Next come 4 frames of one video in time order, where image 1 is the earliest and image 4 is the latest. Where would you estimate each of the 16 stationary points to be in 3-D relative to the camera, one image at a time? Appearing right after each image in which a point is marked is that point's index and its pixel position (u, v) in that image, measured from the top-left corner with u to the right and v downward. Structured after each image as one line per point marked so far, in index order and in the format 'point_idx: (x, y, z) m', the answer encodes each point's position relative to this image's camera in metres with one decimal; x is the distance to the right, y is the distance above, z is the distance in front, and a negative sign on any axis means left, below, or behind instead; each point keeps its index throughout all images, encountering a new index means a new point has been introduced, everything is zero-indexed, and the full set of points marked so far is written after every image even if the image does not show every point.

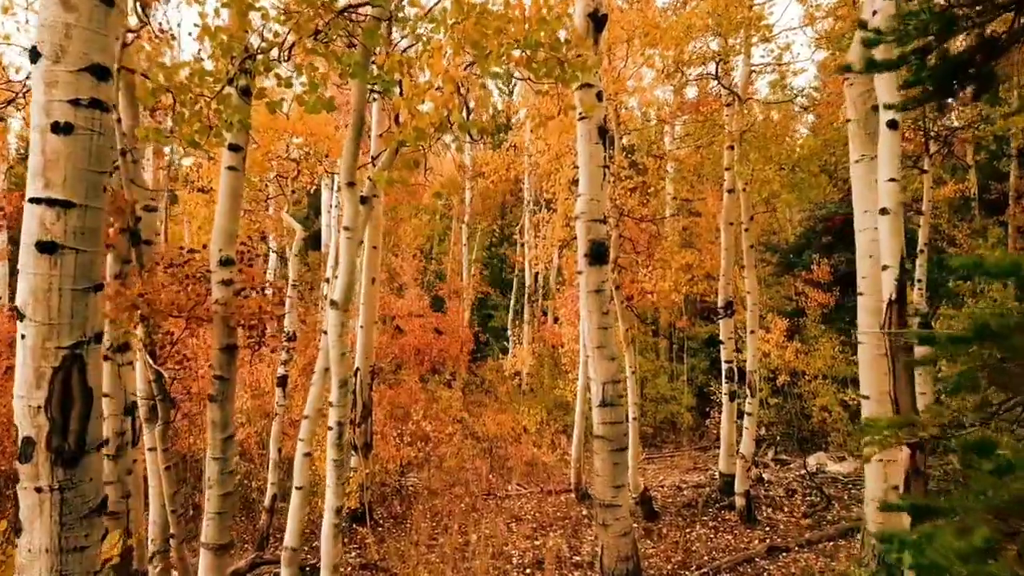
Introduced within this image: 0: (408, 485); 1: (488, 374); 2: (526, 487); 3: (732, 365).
0: (-1.0, -2.0, +11.7) m
1: (-0.3, -1.4, +17.9) m
2: (+0.1, -2.0, +11.8) m
3: (+2.0, -0.7, +10.8) m
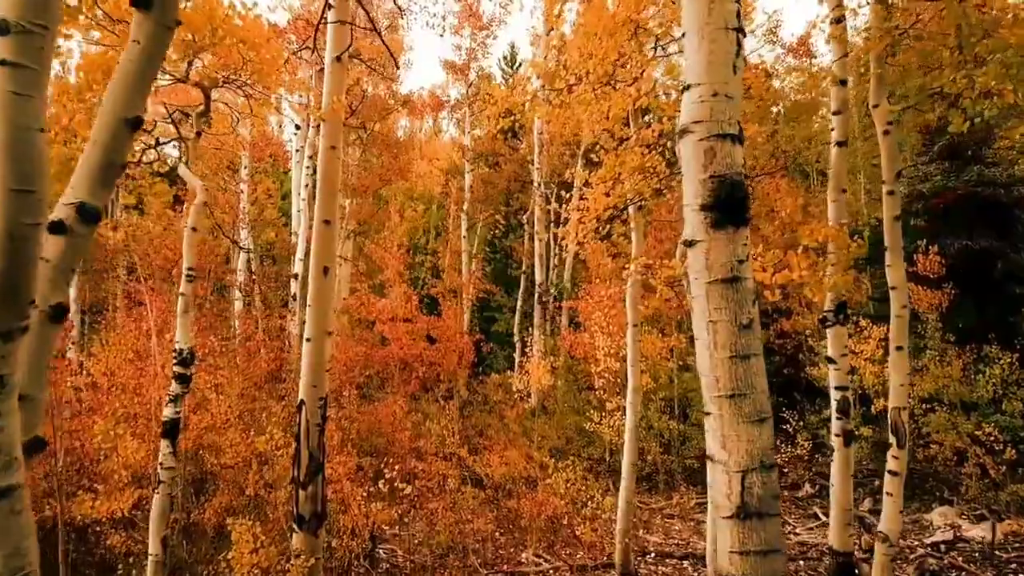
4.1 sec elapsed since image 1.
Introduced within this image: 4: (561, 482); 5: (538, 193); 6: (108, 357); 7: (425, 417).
0: (-0.9, -1.9, +8.3) m
1: (-0.2, -1.3, +14.6) m
2: (+0.3, -2.0, +8.5) m
3: (+2.1, -0.7, +7.5) m
4: (+0.5, -1.8, +10.7) m
5: (+0.4, +1.3, +16.1) m
6: (-3.3, -0.6, +9.4) m
7: (-1.0, -1.4, +12.8) m
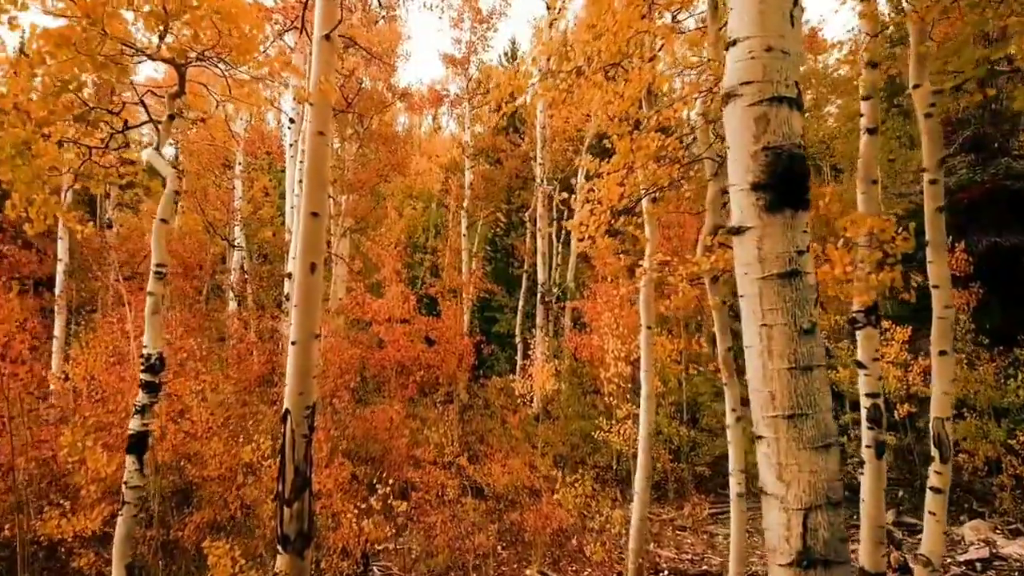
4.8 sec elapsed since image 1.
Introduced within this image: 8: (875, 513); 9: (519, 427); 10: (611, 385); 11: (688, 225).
0: (-0.9, -1.9, +7.7) m
1: (-0.2, -1.3, +14.0) m
2: (+0.3, -2.0, +7.9) m
3: (+2.2, -0.7, +6.9) m
4: (+0.5, -1.8, +10.1) m
5: (+0.4, +1.3, +15.5) m
6: (-3.3, -0.6, +8.9) m
7: (-0.9, -1.4, +12.2) m
8: (+2.1, -1.3, +6.7) m
9: (+0.1, -1.5, +12.3) m
10: (+0.9, -0.8, +10.1) m
11: (+1.8, +0.6, +11.8) m
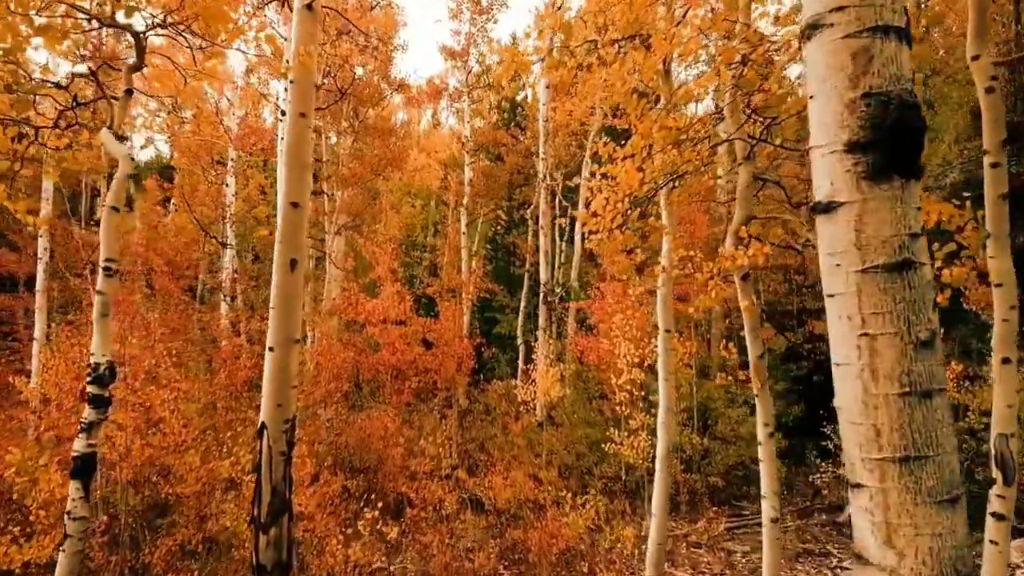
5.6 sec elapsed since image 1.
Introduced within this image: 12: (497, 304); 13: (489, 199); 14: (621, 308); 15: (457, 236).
0: (-0.9, -1.9, +7.1) m
1: (-0.2, -1.3, +13.3) m
2: (+0.3, -2.0, +7.2) m
3: (+2.2, -0.7, +6.2) m
4: (+0.5, -1.8, +9.4) m
5: (+0.4, +1.3, +14.8) m
6: (-3.2, -0.5, +8.2) m
7: (-0.9, -1.4, +11.5) m
8: (+2.1, -1.3, +6.0) m
9: (+0.1, -1.5, +11.6) m
10: (+0.9, -0.8, +9.4) m
11: (+1.8, +0.6, +11.1) m
12: (-0.3, -0.3, +19.7) m
13: (-0.4, +1.5, +20.0) m
14: (+0.9, -0.1, +9.7) m
15: (-0.9, +0.8, +18.4) m
